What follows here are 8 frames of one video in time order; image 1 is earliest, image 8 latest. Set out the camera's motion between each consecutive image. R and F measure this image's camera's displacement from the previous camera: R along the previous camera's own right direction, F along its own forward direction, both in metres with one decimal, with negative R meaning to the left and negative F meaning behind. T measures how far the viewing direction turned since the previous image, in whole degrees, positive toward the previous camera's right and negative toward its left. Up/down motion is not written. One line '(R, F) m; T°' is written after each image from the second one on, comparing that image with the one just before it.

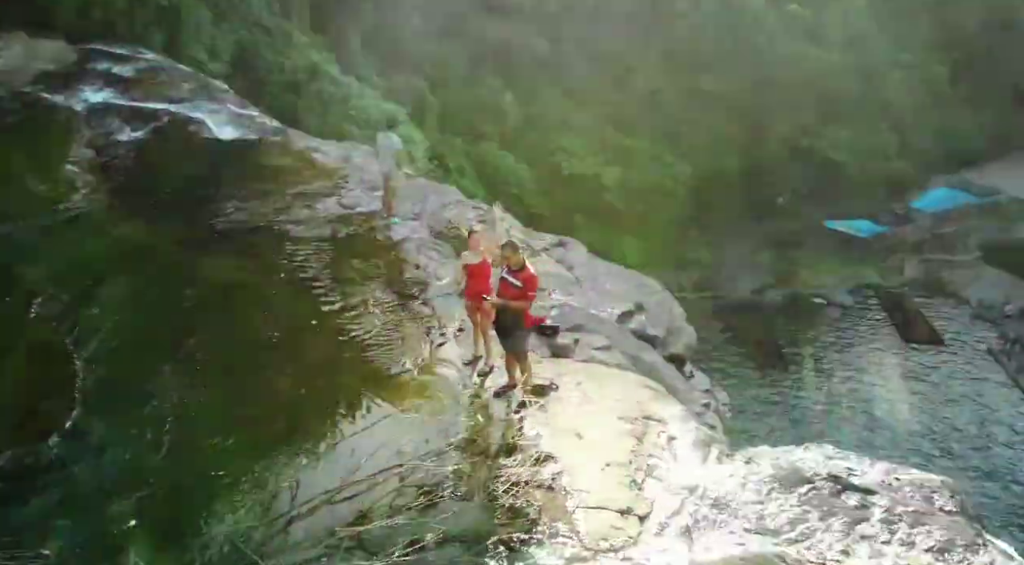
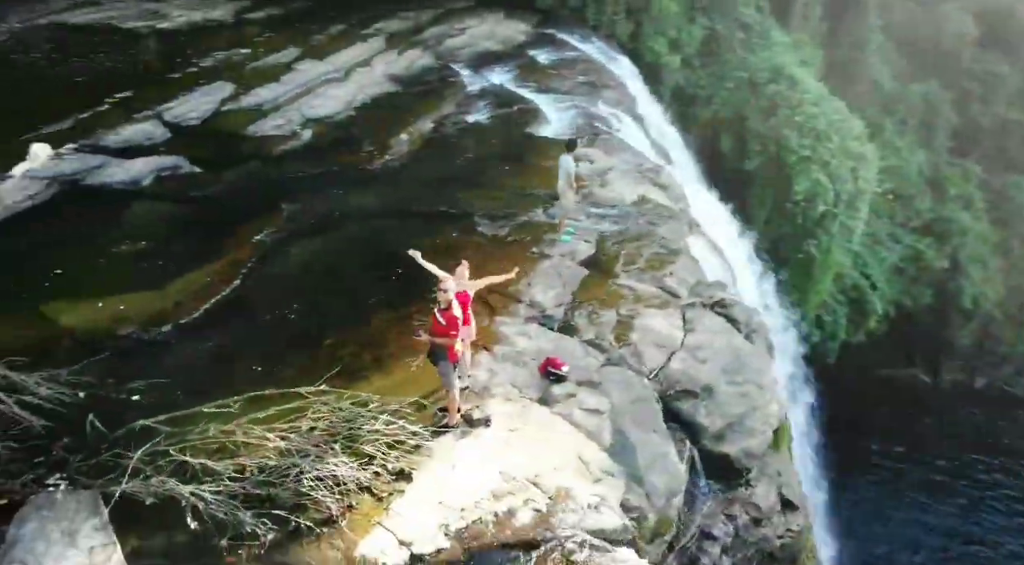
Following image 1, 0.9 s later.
(+2.5, +0.5) m; -35°
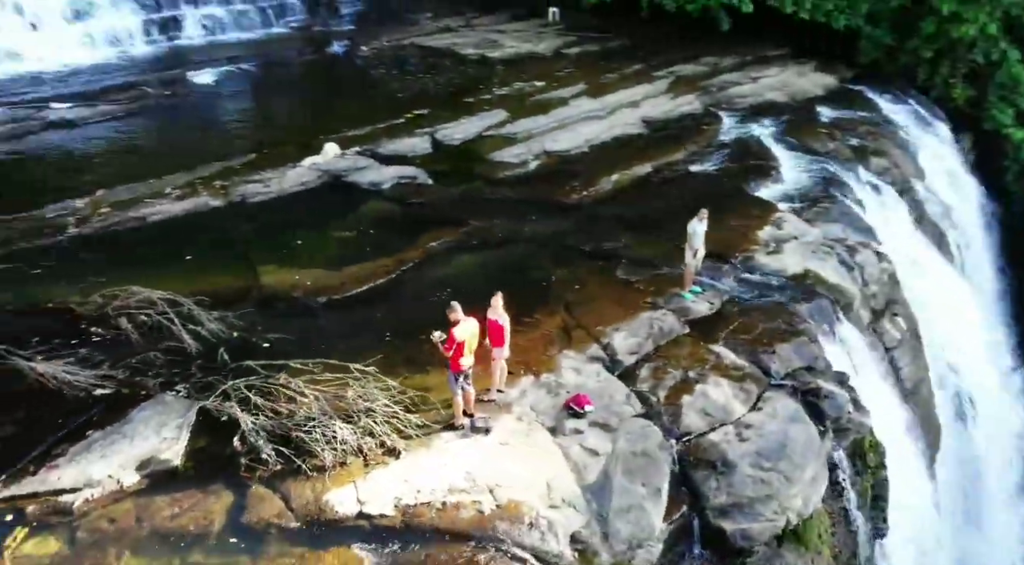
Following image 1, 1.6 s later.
(+1.9, -0.2) m; -25°
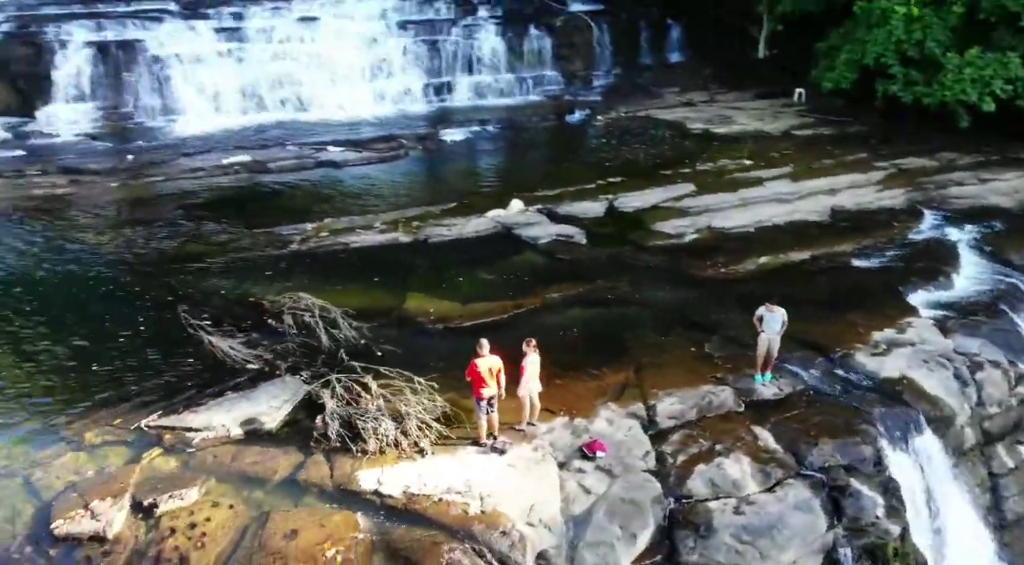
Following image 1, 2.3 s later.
(+1.7, -0.6) m; -20°
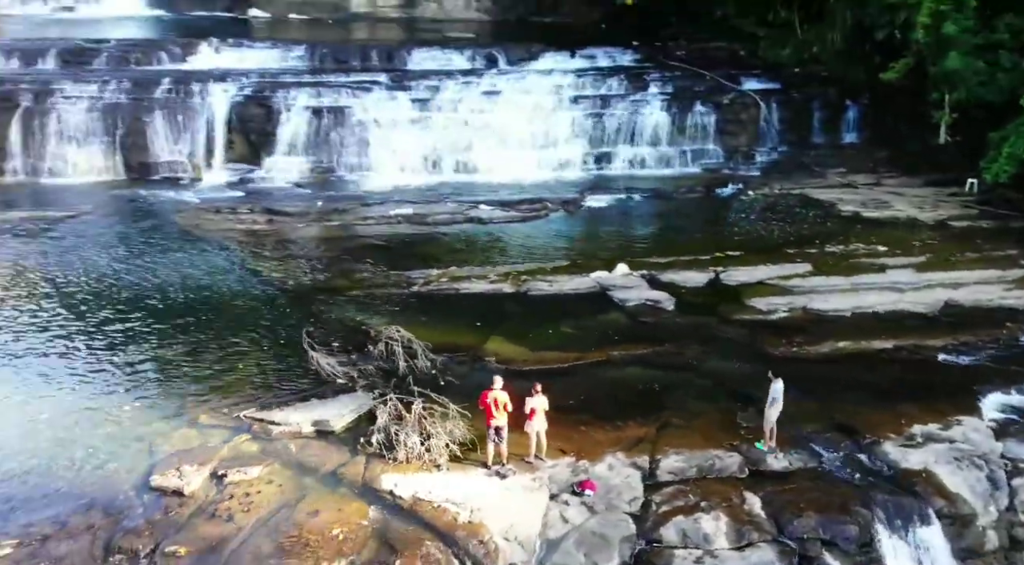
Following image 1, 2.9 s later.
(+1.5, -0.8) m; -14°
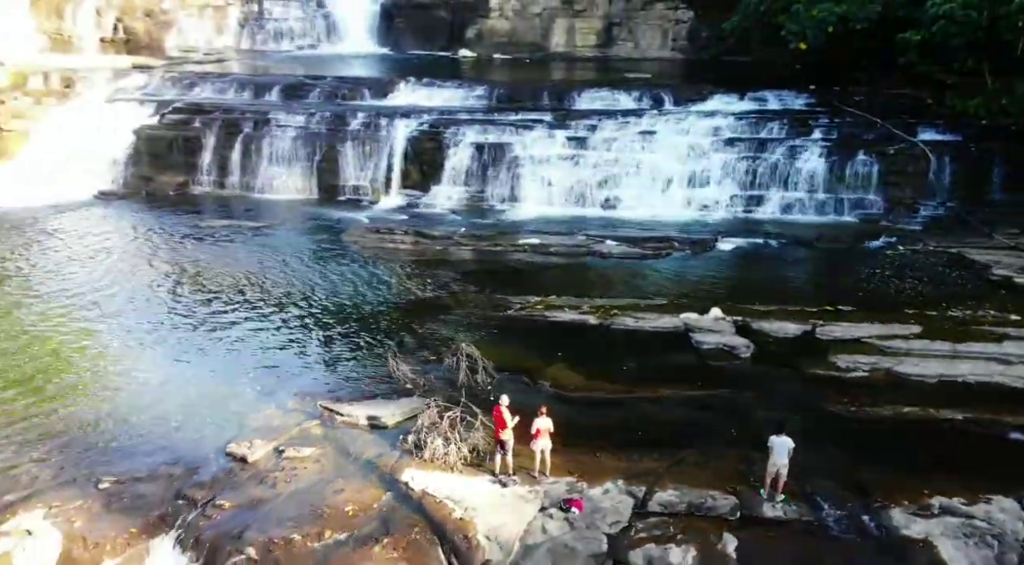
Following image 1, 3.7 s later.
(+1.6, -0.6) m; -14°
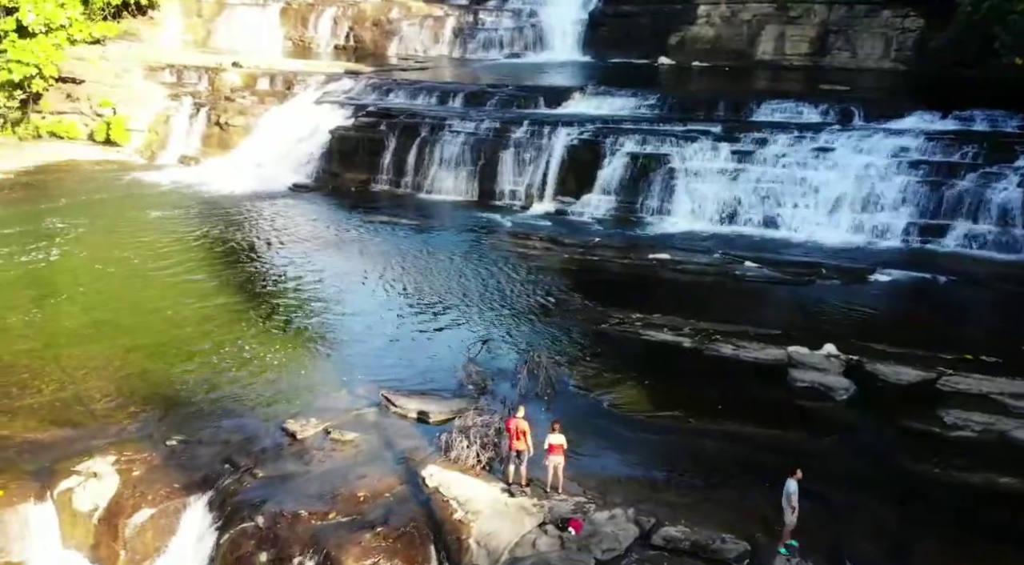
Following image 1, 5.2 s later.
(+1.5, +0.1) m; -14°
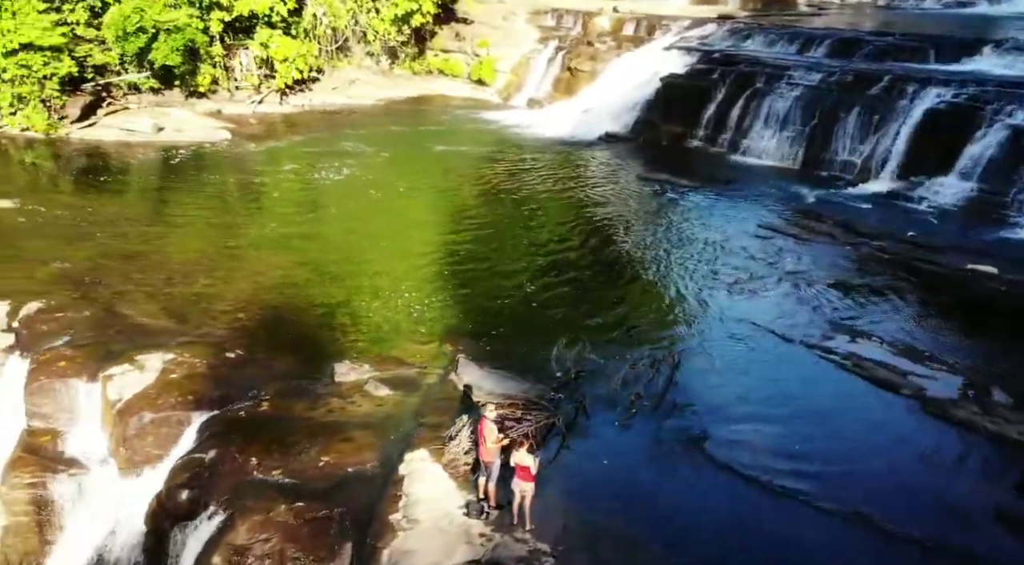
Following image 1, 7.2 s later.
(+2.7, +2.3) m; -27°
